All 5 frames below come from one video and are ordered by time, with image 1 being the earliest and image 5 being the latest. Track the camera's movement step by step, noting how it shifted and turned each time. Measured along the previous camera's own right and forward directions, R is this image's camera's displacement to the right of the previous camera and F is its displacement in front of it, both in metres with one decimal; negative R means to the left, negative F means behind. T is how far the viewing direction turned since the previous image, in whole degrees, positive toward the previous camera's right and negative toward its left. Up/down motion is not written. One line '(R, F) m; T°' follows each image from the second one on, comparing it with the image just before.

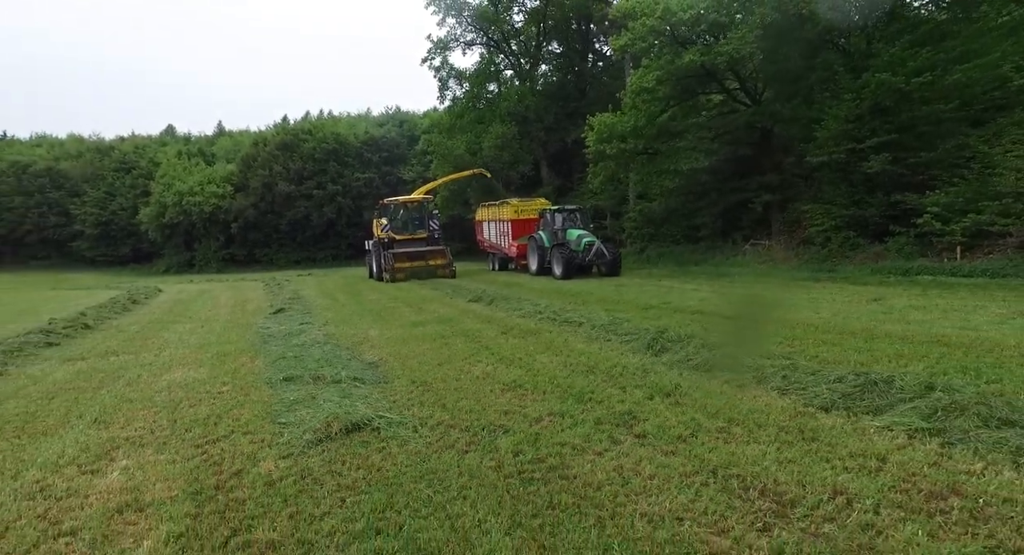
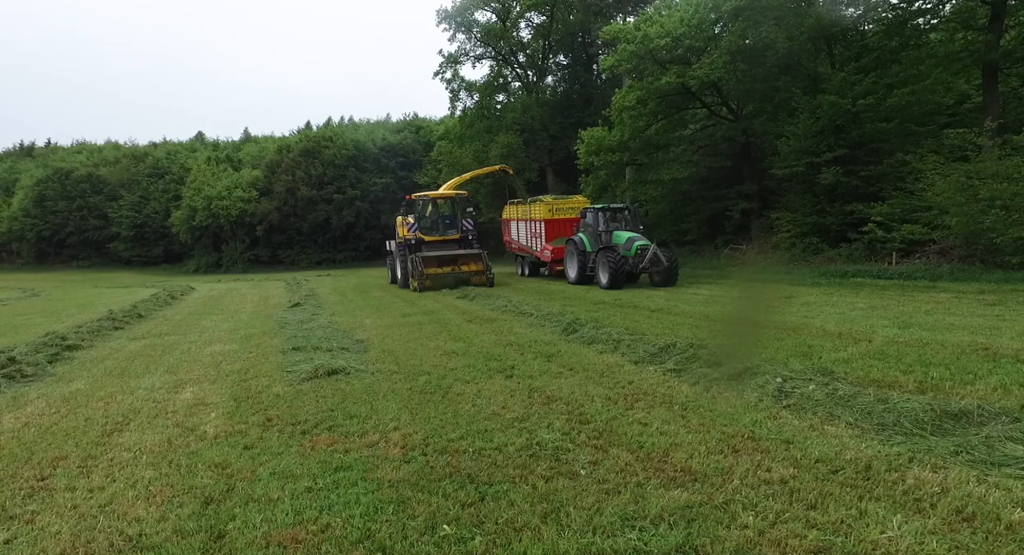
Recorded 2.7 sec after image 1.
(+1.0, -2.2) m; -2°
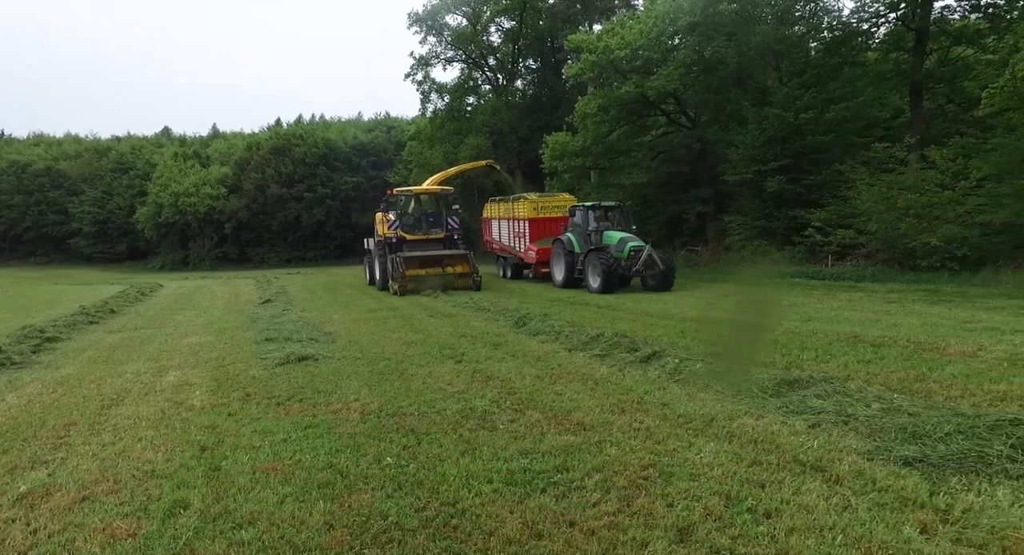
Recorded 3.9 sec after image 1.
(+0.2, -0.9) m; +3°
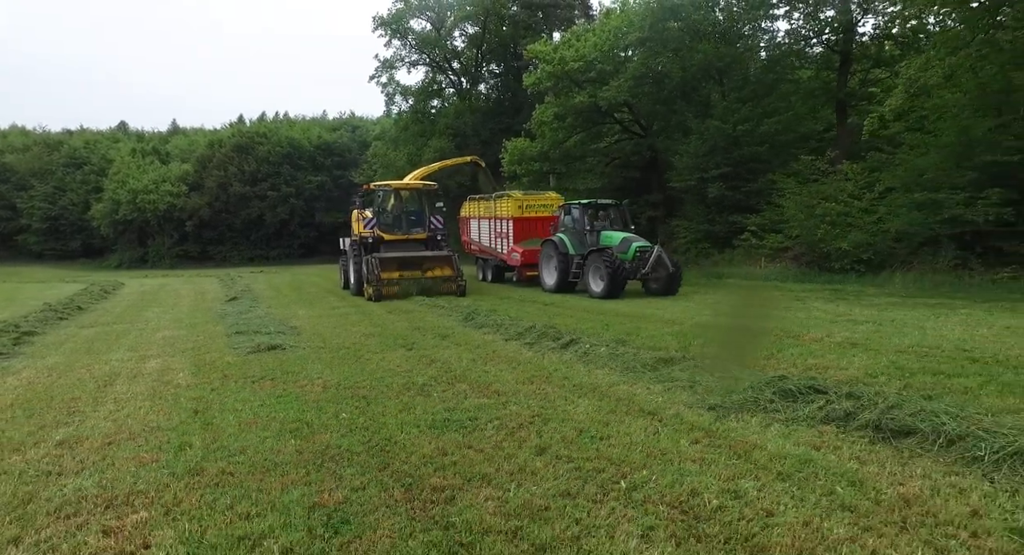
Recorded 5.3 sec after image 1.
(+0.3, -1.1) m; +3°
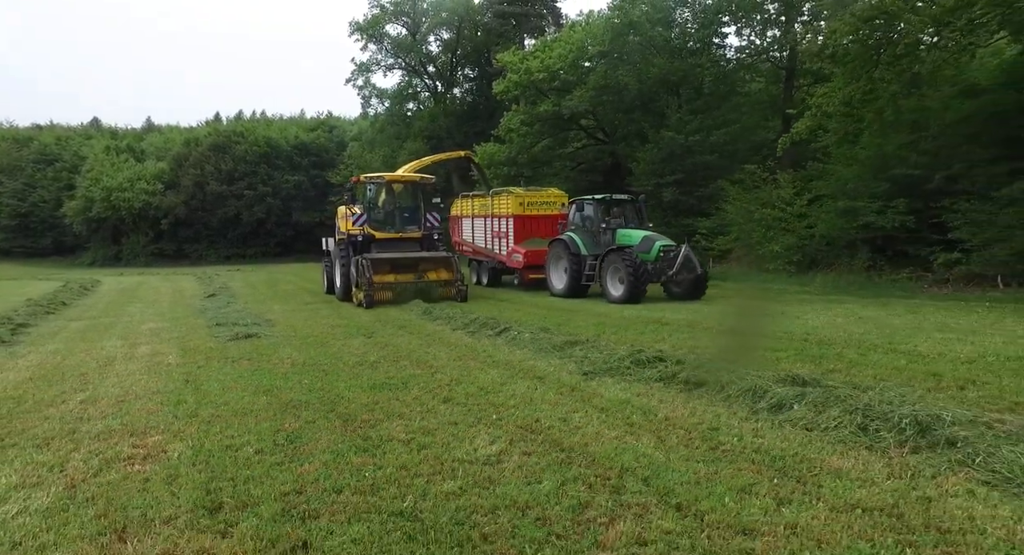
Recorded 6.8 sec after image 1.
(+0.4, -1.2) m; +2°
